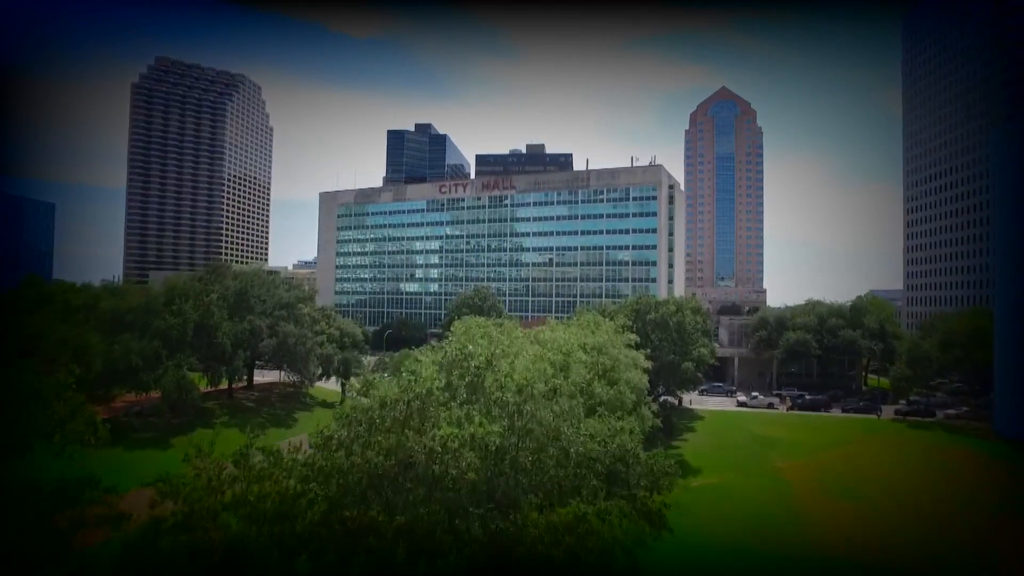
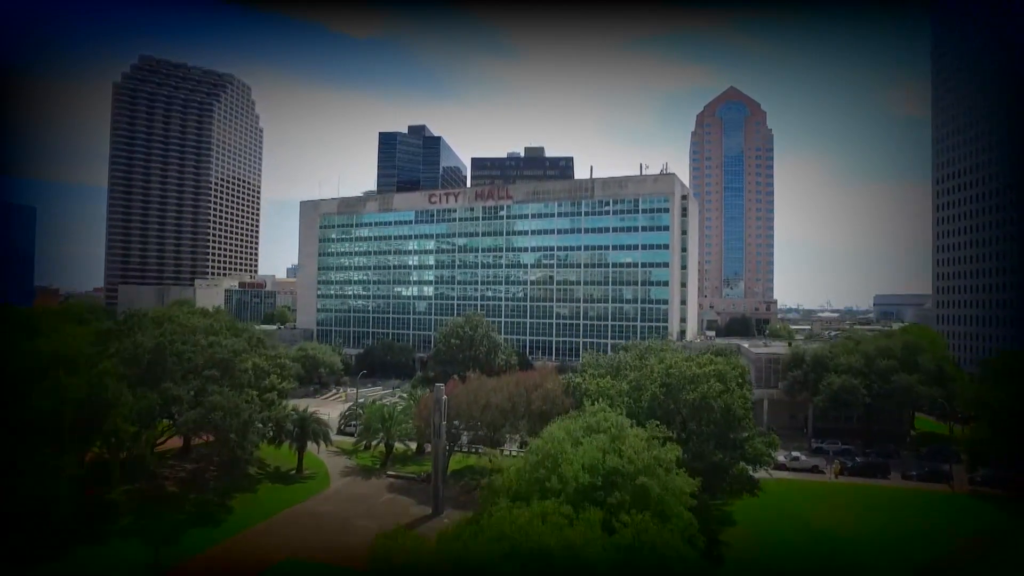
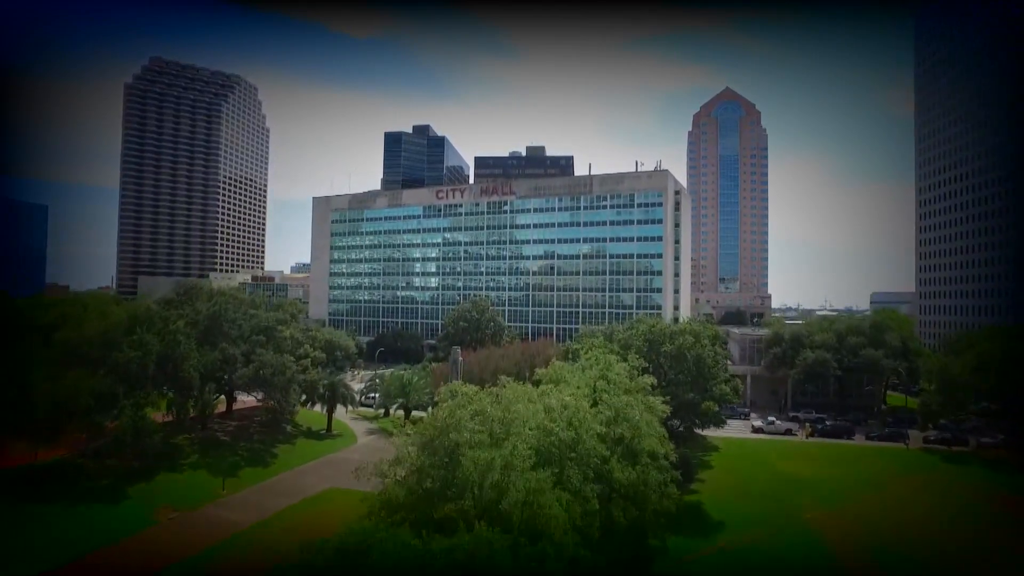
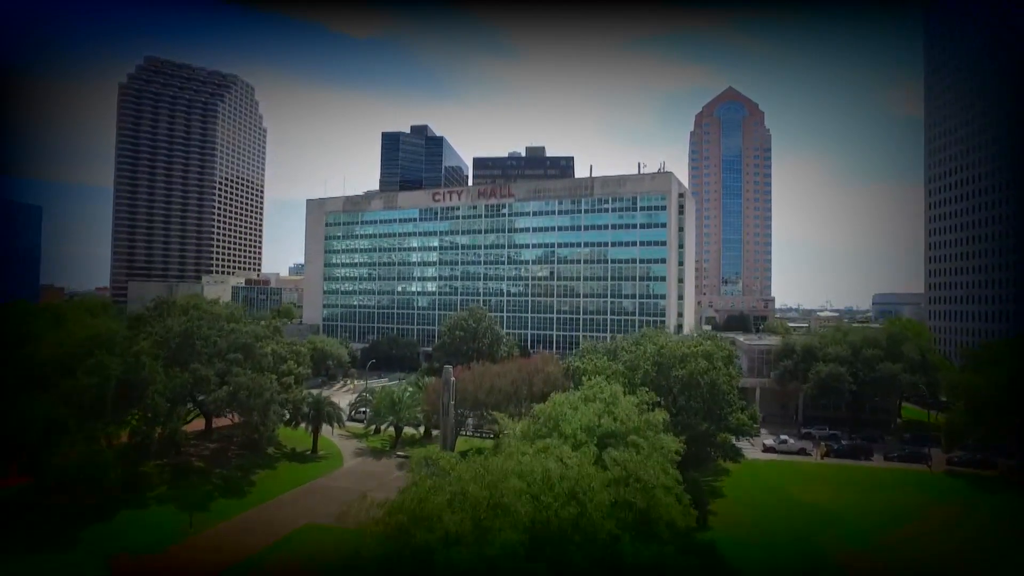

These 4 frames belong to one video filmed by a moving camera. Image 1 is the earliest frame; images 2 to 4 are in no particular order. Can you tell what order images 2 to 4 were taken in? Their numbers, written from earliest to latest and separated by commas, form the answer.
3, 4, 2
